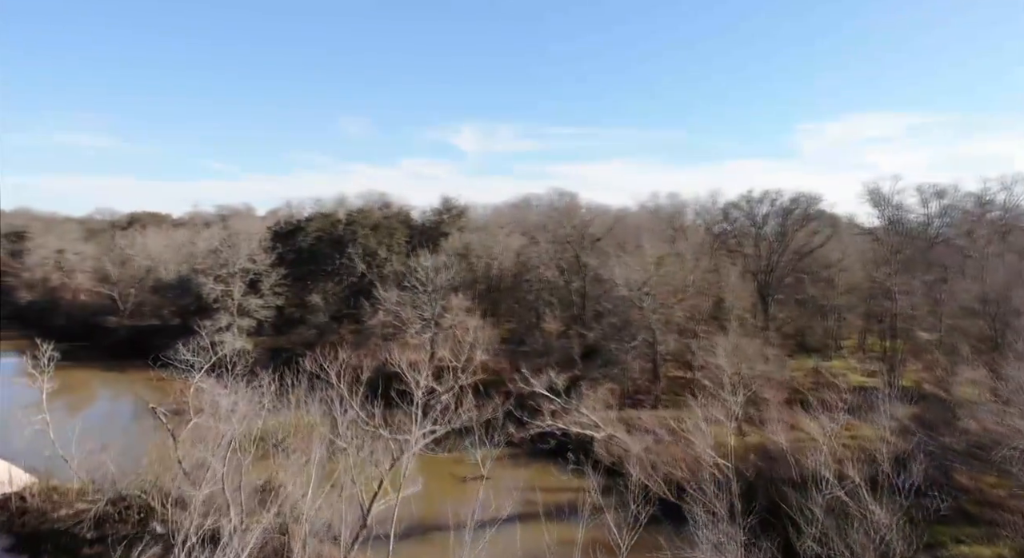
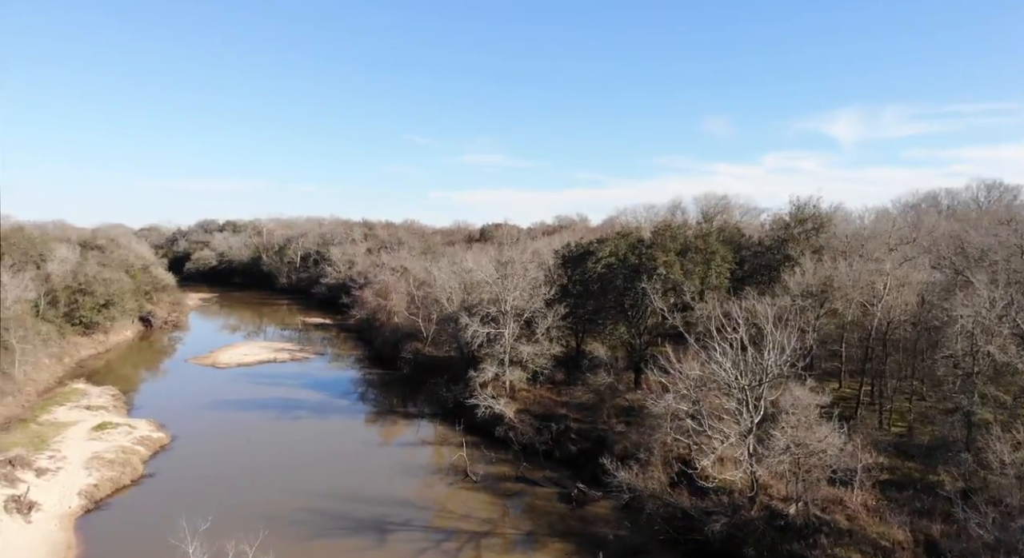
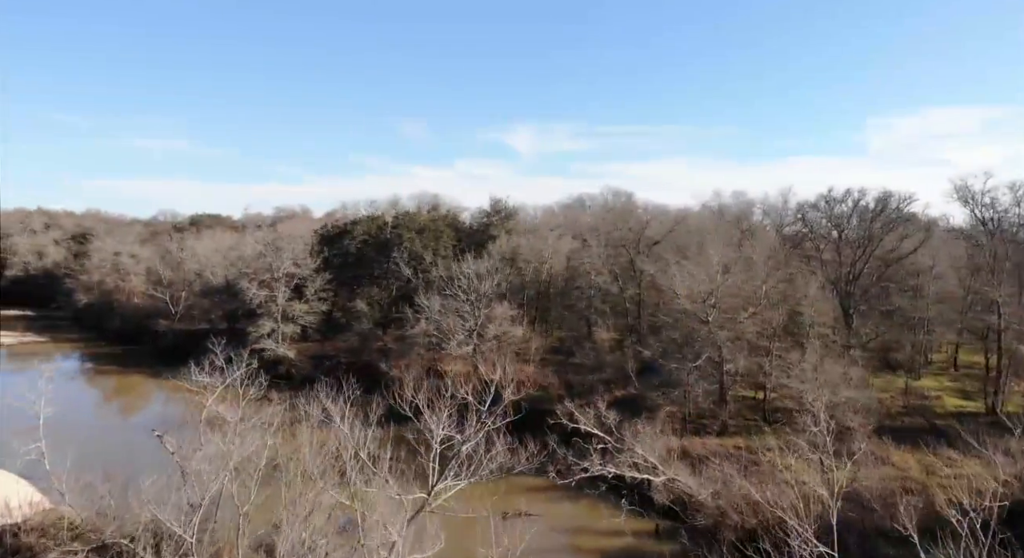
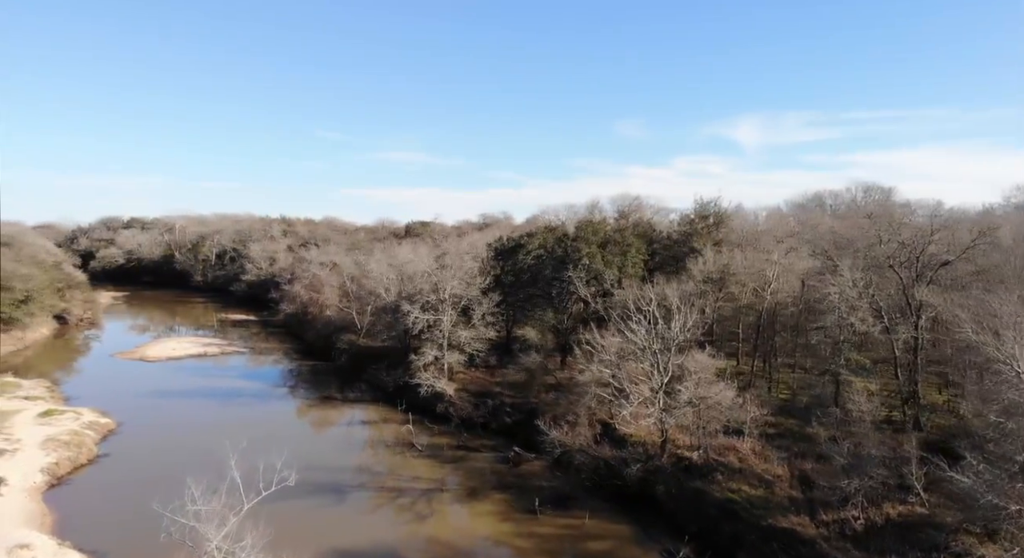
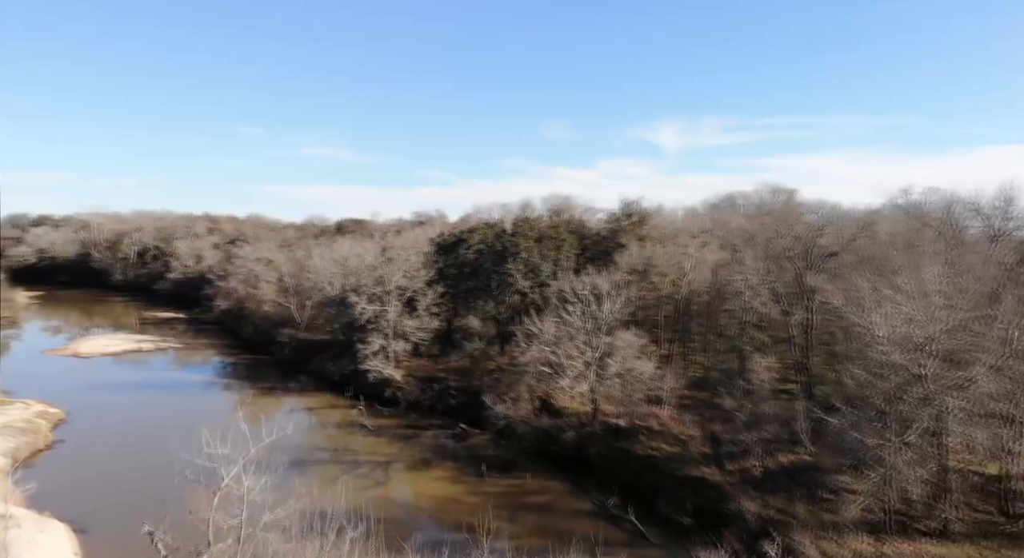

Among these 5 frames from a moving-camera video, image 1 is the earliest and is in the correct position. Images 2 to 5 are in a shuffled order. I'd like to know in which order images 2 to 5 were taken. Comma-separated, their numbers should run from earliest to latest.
3, 5, 4, 2
